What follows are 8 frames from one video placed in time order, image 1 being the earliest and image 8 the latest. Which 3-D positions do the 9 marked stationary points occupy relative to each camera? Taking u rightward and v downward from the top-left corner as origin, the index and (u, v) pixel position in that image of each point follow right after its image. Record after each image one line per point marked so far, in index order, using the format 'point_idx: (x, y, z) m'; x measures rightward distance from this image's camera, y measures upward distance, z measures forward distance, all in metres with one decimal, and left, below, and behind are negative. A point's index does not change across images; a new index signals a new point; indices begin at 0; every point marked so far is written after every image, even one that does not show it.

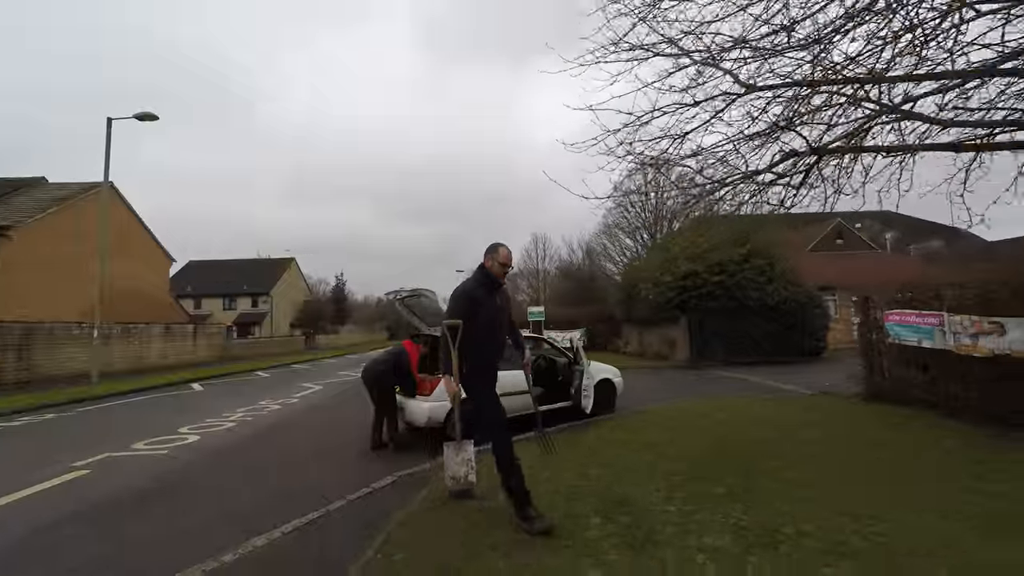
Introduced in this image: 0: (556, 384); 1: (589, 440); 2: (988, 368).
0: (+0.8, -2.0, +8.8) m
1: (+1.1, -2.5, +6.9) m
2: (+7.9, -1.3, +6.9) m
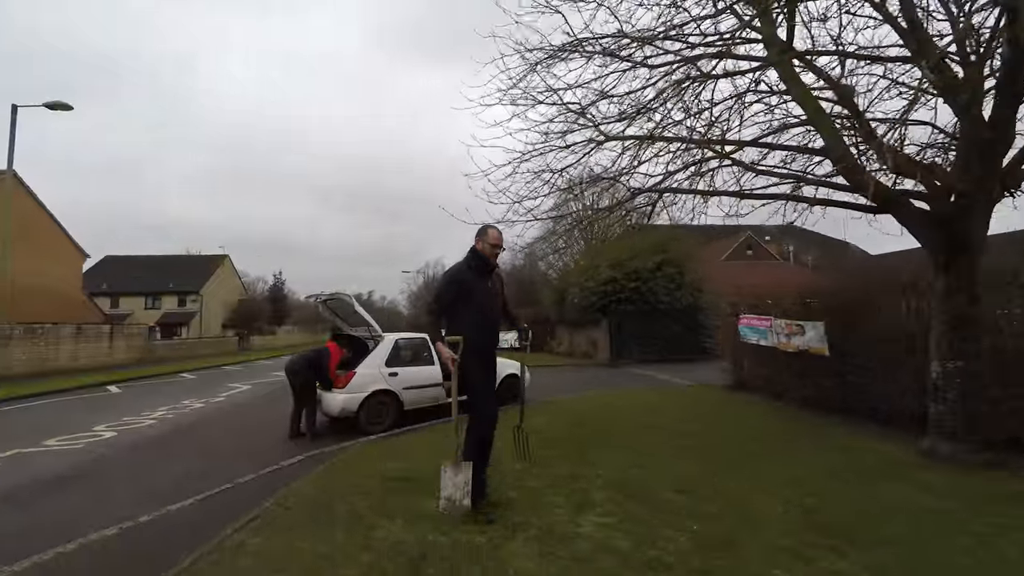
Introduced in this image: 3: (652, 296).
0: (-1.2, -2.2, +9.9) m
1: (-0.7, -2.6, +8.0) m
2: (+6.1, -1.6, +8.8) m
3: (+6.6, -0.4, +19.3) m
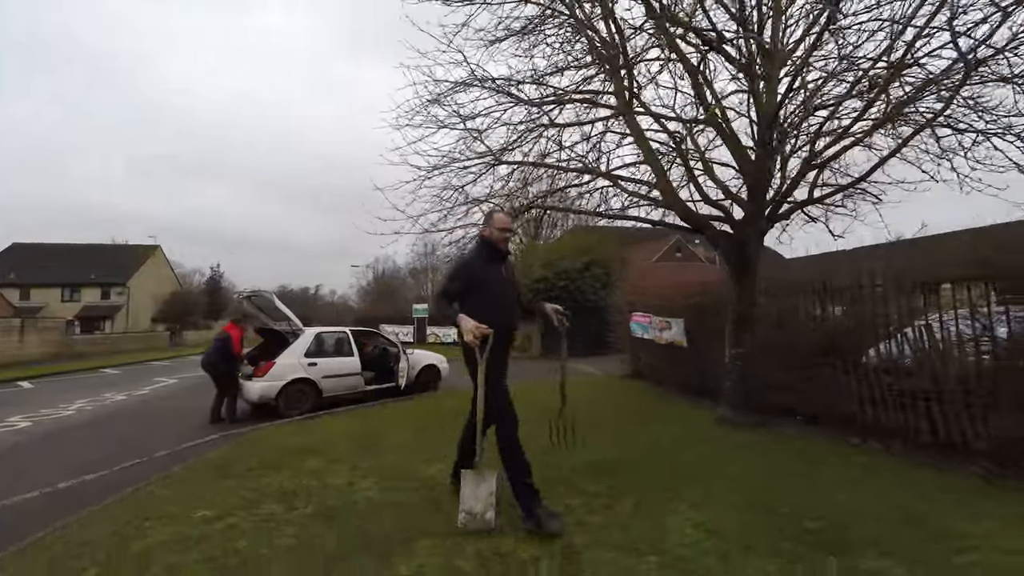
0: (-3.3, -2.1, +10.8) m
1: (-2.6, -2.6, +8.9) m
2: (+4.0, -1.6, +10.4) m
3: (+3.5, -0.4, +21.0) m
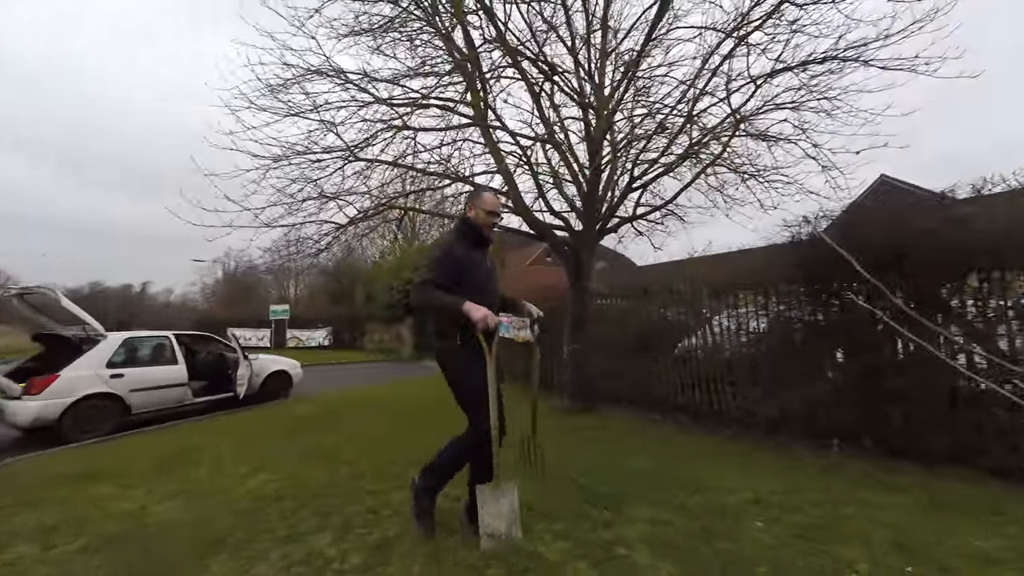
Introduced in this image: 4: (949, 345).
0: (-6.7, -2.1, +9.5) m
1: (-5.6, -2.6, +7.9) m
2: (+0.5, -1.7, +11.3) m
3: (-3.0, -0.4, +21.2) m
4: (+5.3, -0.7, +5.0) m
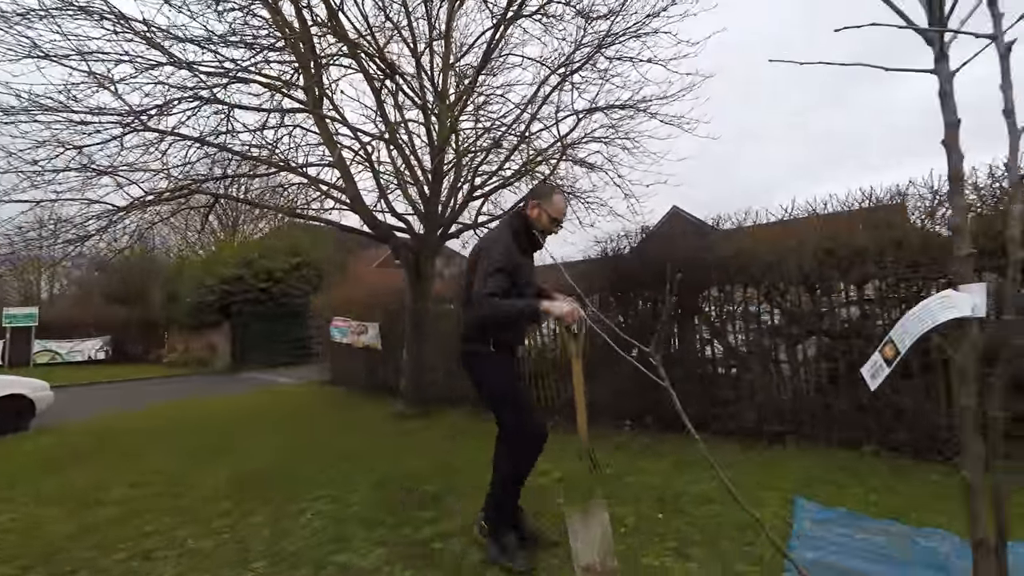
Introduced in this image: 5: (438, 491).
0: (-9.9, -2.0, +6.6) m
1: (-8.2, -2.5, +5.5) m
2: (-3.7, -1.8, +10.7) m
3: (-10.4, -0.5, +18.9) m
4: (+3.0, -0.8, +6.6) m
5: (-0.8, -2.1, +4.3) m
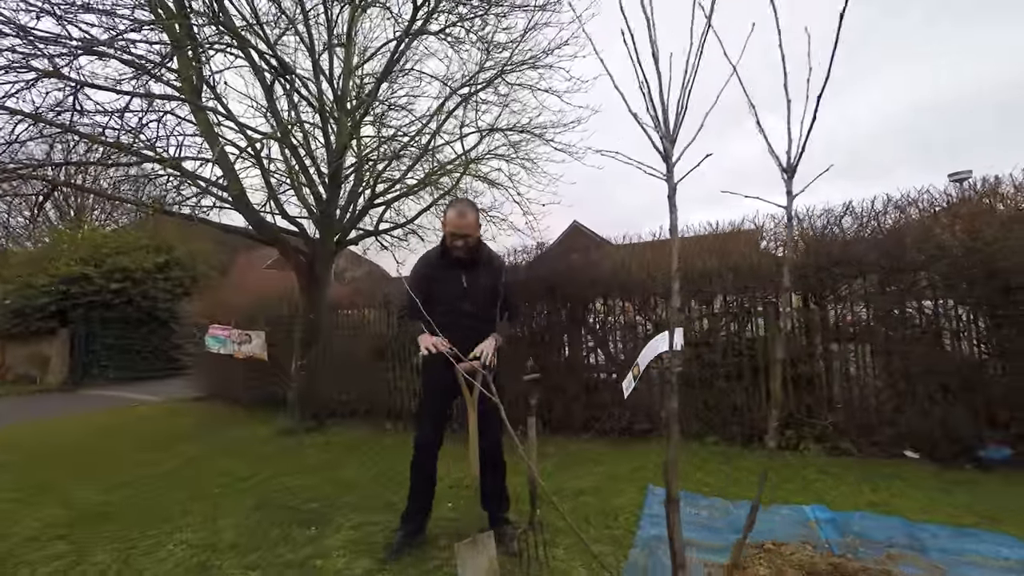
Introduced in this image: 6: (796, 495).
0: (-11.3, -1.9, +4.4) m
1: (-9.5, -2.5, +3.7) m
2: (-6.2, -1.9, +9.8) m
3: (-14.5, -0.6, +16.3) m
4: (+1.3, -1.1, +7.2) m
5: (-1.9, -2.2, +4.2) m
6: (+2.8, -2.0, +4.0) m
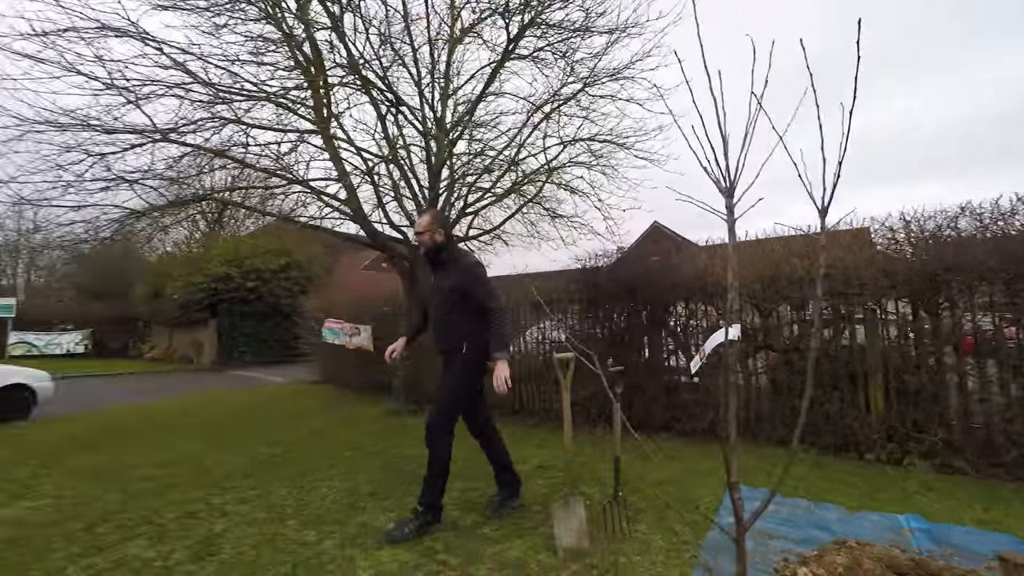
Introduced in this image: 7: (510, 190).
0: (-10.2, -1.8, +6.9) m
1: (-8.5, -2.4, +5.9) m
2: (-4.2, -1.9, +11.2) m
3: (-11.1, -0.5, +19.2) m
4: (+2.8, -1.1, +7.4) m
5: (-1.0, -2.2, +4.9) m
6: (+3.6, -2.1, +3.9) m
7: (0.0, +2.1, +8.7) m
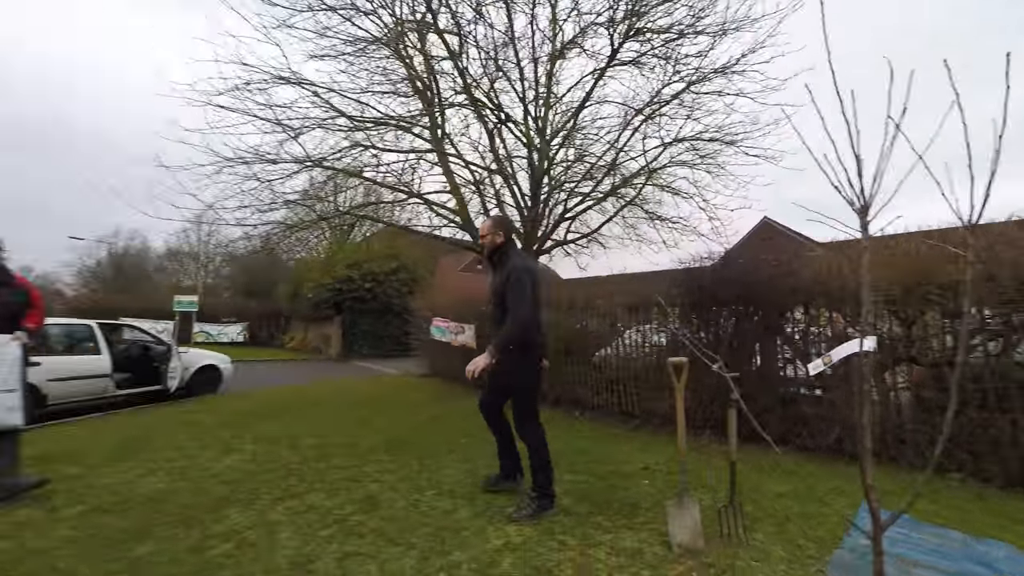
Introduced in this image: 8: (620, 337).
0: (-8.2, -1.8, +9.1) m
1: (-6.8, -2.4, +7.8) m
2: (-1.4, -1.9, +12.1) m
3: (-6.5, -0.5, +21.3) m
4: (+4.5, -1.2, +6.9) m
5: (+0.3, -2.3, +5.3) m
6: (+4.6, -2.1, +3.3) m
7: (+2.1, +2.0, +8.8) m
8: (+2.3, -1.1, +8.7) m
